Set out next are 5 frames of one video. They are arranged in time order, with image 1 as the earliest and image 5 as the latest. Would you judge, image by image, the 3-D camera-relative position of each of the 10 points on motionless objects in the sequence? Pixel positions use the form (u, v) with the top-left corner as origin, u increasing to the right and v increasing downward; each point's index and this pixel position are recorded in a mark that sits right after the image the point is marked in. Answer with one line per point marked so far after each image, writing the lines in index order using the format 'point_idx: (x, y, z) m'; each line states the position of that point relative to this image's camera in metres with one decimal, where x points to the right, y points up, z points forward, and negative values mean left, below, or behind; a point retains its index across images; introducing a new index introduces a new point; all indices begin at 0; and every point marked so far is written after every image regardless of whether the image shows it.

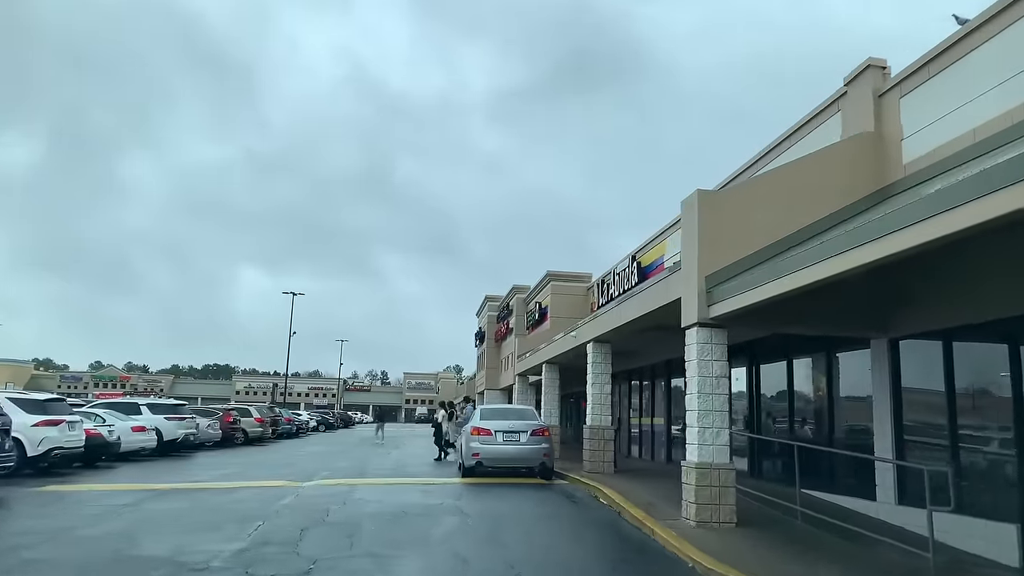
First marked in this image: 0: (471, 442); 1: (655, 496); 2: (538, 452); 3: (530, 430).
0: (-0.8, -3.2, +15.7) m
1: (+2.2, -3.2, +11.8) m
2: (+0.5, -3.3, +15.6) m
3: (+0.4, -2.9, +15.8) m
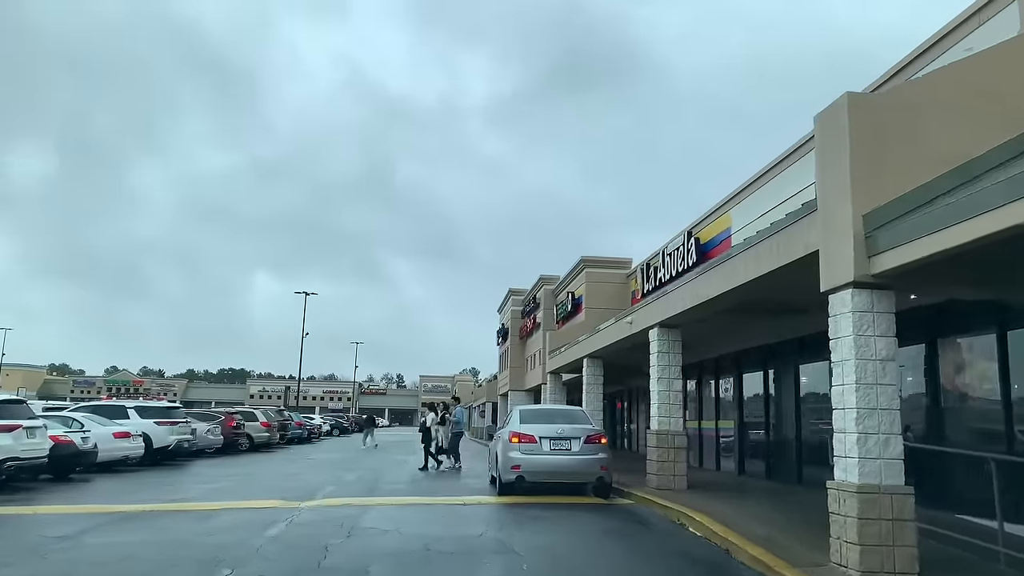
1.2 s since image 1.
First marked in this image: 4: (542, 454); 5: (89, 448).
0: (0.0, -2.7, +12.6) m
1: (+2.9, -2.7, +8.7) m
2: (+1.3, -2.9, +12.5) m
3: (+1.2, -2.4, +12.6) m
4: (+0.5, -2.7, +12.4) m
5: (-10.3, -3.9, +18.8) m
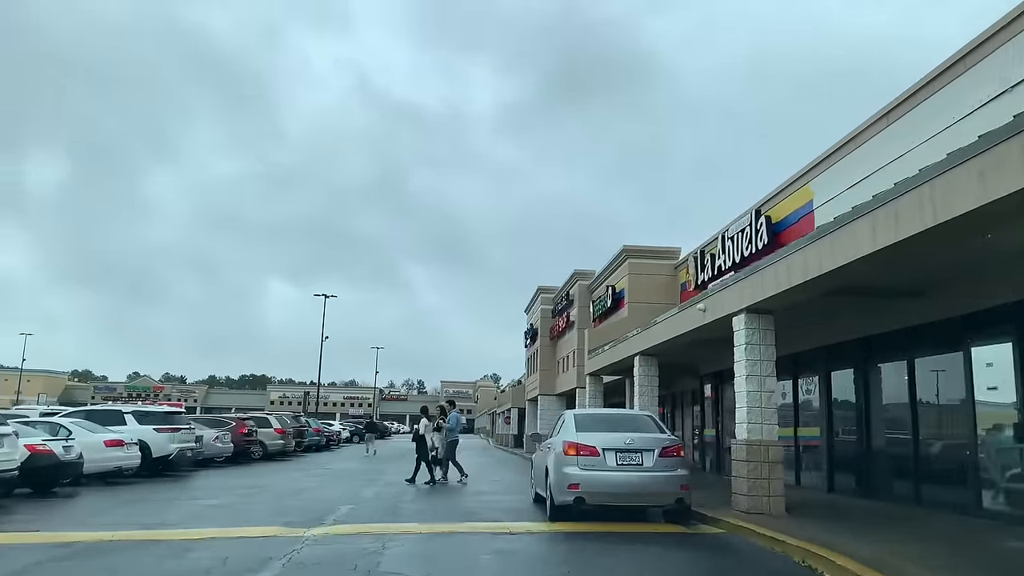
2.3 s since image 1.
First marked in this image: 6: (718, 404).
0: (+0.7, -2.3, +10.1) m
1: (+3.6, -2.3, +6.1) m
2: (+2.1, -2.5, +10.0) m
3: (+1.9, -2.1, +10.1) m
4: (+1.2, -2.4, +9.9) m
5: (-9.4, -3.7, +16.5) m
6: (+5.3, -2.9, +19.7) m
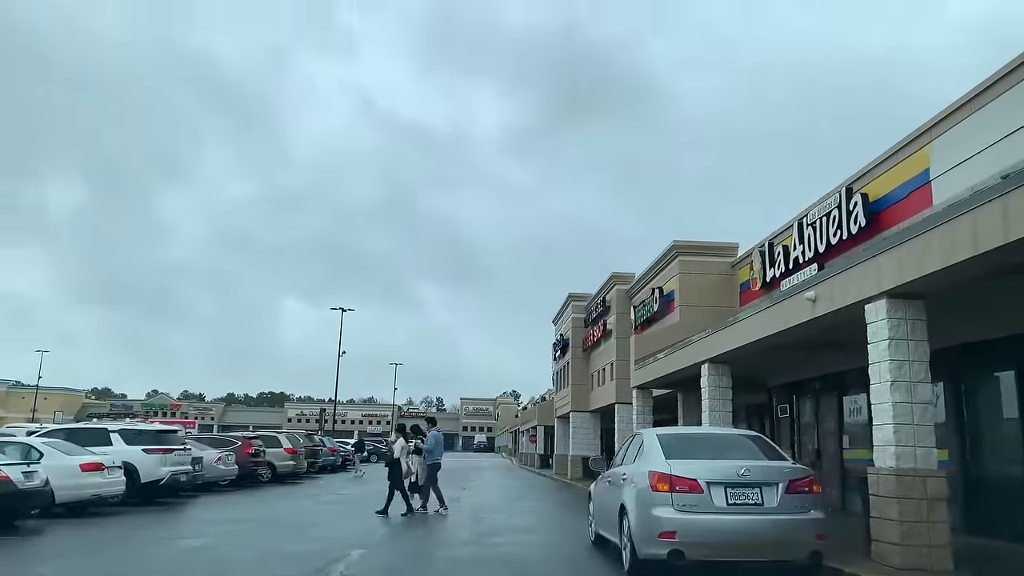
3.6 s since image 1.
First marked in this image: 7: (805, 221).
0: (+1.4, -2.1, +7.3) m
1: (+4.1, -2.0, +3.3) m
2: (+2.7, -2.3, +7.2) m
3: (+2.6, -1.8, +7.4) m
4: (+1.9, -2.1, +7.2) m
5: (-8.6, -3.6, +14.0) m
6: (+6.2, -2.9, +16.9) m
7: (+6.1, +1.4, +15.9) m
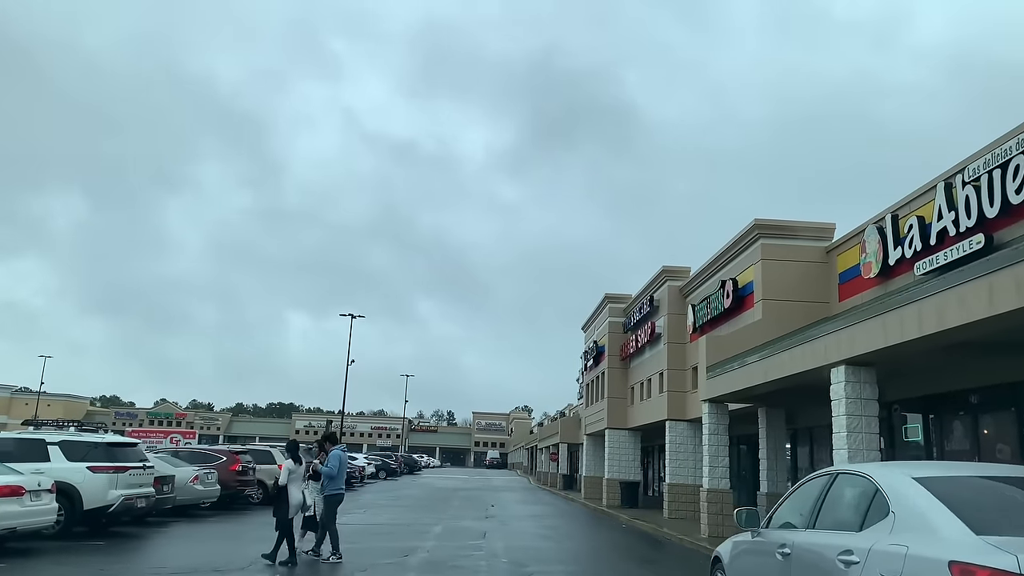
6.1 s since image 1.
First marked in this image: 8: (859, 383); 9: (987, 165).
0: (+2.1, -1.6, +3.4) m
1: (+4.7, -1.4, -0.7) m
2: (+3.4, -1.7, +3.2) m
3: (+3.2, -1.3, +3.4) m
4: (+2.5, -1.6, +3.2) m
5: (-7.8, -3.1, +10.2) m
6: (+7.0, -2.6, +12.8) m
7: (+6.9, +1.7, +11.9) m
8: (+4.7, -1.3, +10.4) m
9: (+7.0, +1.8, +11.5) m
